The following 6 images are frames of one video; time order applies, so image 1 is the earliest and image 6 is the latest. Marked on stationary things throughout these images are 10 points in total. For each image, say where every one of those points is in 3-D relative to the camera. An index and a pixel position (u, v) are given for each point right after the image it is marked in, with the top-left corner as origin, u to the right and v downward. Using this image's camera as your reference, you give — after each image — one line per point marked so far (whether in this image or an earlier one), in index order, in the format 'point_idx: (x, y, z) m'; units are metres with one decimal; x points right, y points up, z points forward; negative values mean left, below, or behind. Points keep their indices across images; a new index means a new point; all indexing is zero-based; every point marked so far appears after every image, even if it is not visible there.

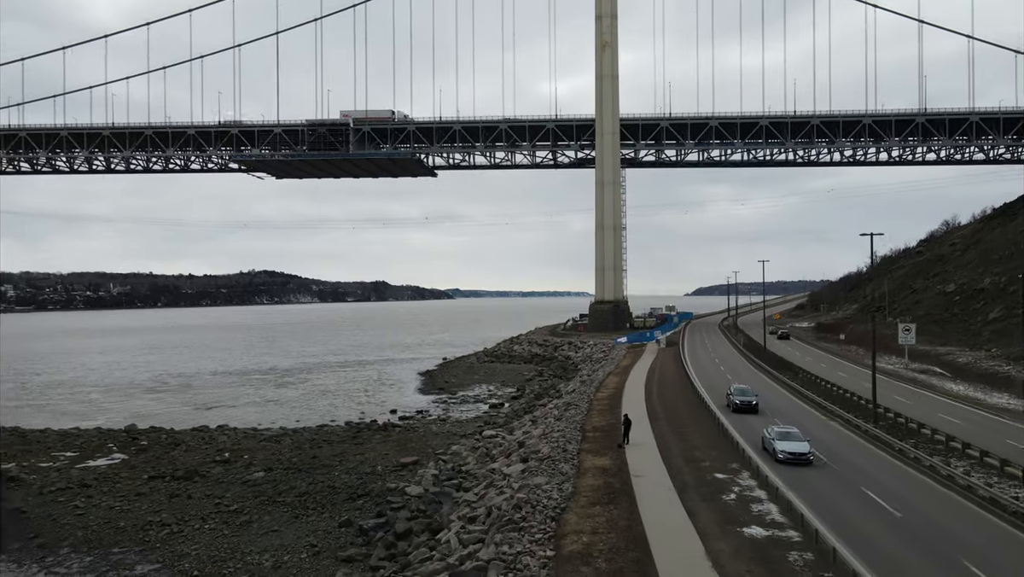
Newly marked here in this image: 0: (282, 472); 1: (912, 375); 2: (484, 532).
0: (-3.9, -3.1, +12.0) m
1: (+10.0, -2.1, +17.6) m
2: (-0.3, -2.6, +7.6) m
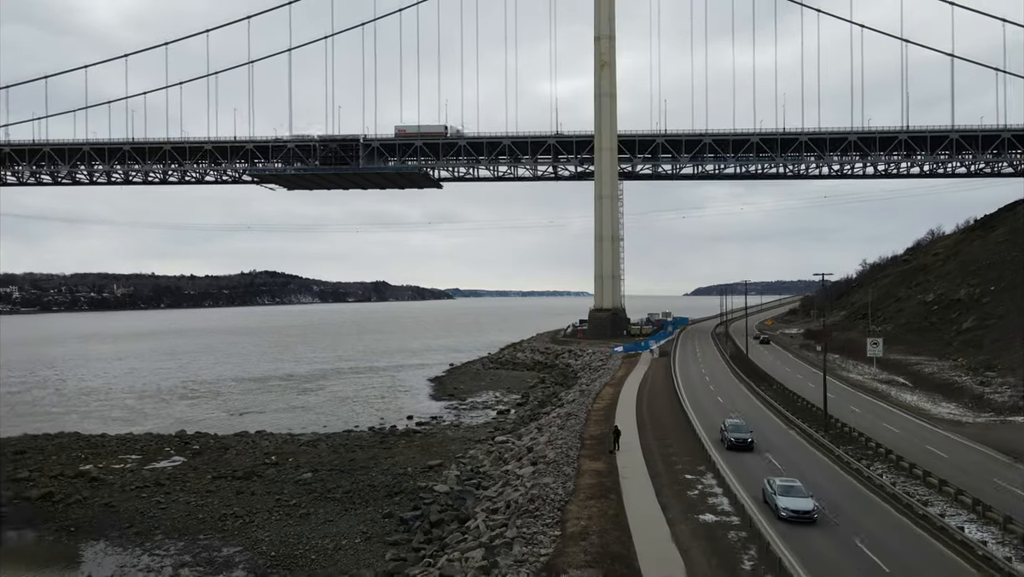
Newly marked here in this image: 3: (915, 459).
0: (-3.7, -3.7, +14.1) m
1: (+10.2, -2.7, +19.7) m
2: (-0.1, -3.1, +9.7) m
3: (+6.1, -2.6, +10.8) m
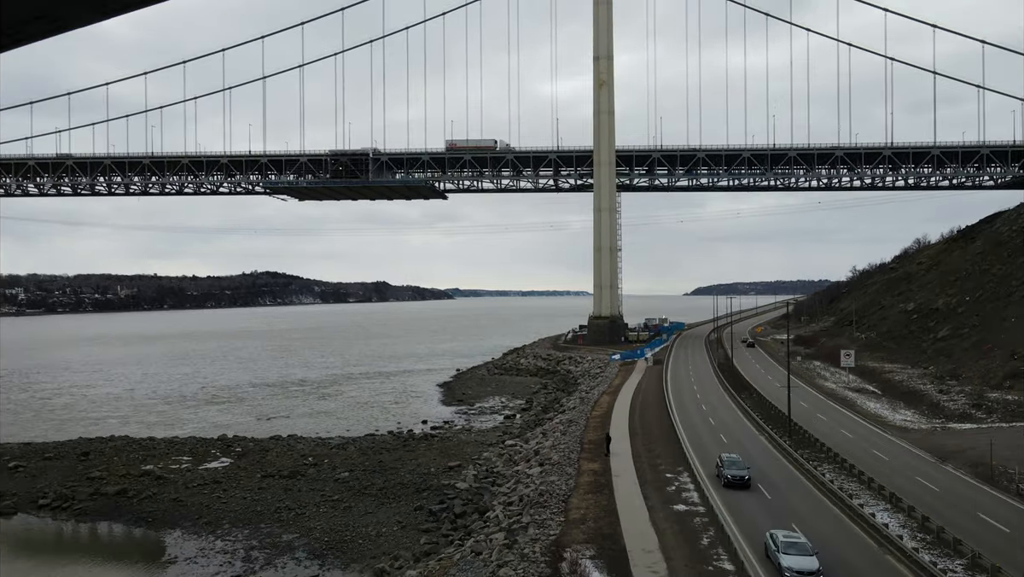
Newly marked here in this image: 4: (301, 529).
0: (-3.5, -4.2, +16.3) m
1: (+10.4, -3.2, +21.9) m
2: (+0.1, -3.7, +11.8) m
3: (+6.3, -3.1, +13.0) m
4: (-3.9, -4.5, +13.1) m
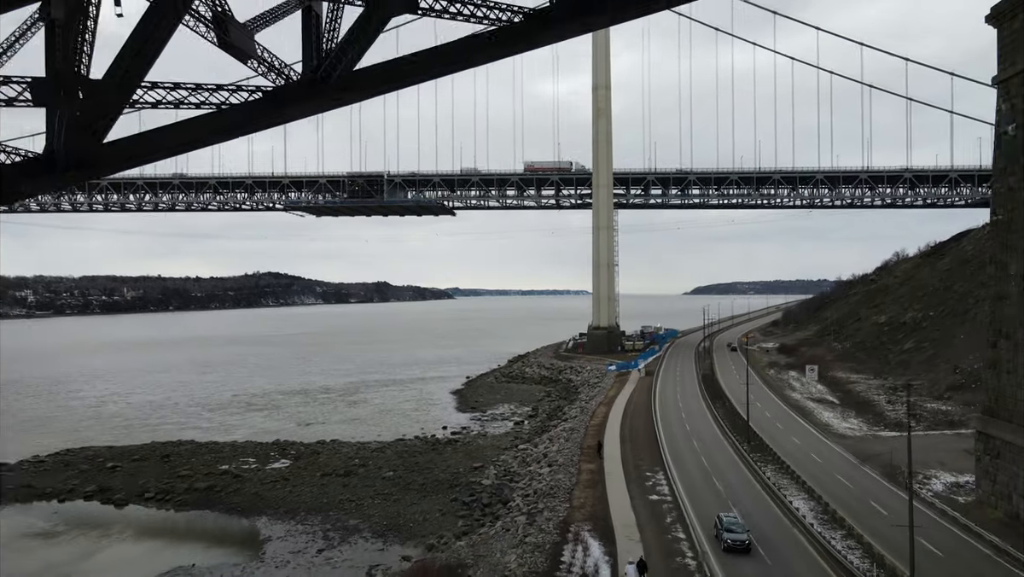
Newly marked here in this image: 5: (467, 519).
0: (-3.1, -5.2, +20.0) m
1: (+10.7, -4.2, +25.6) m
2: (+0.5, -4.6, +15.5) m
3: (+6.6, -4.1, +16.6) m
4: (-3.5, -5.4, +16.8) m
5: (-1.0, -5.2, +15.8) m
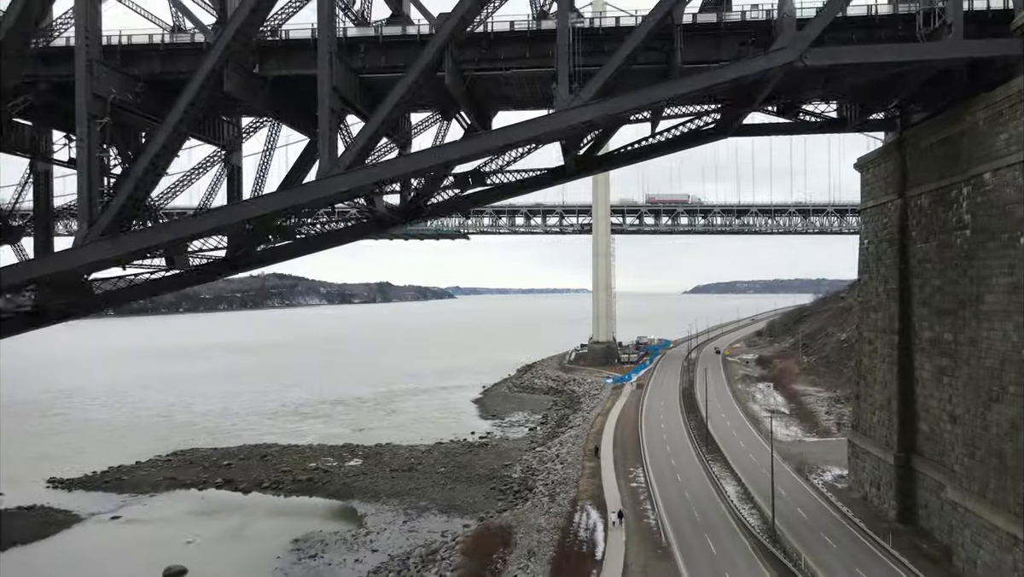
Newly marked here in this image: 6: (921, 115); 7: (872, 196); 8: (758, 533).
0: (-2.4, -6.8, +26.7) m
1: (+11.5, -5.8, +32.3) m
2: (+1.2, -6.3, +22.2) m
3: (+7.4, -5.7, +23.4) m
4: (-2.8, -7.0, +23.5) m
5: (-0.3, -6.8, +22.6) m
6: (+9.7, +4.1, +16.7) m
7: (+9.8, +2.5, +19.2) m
8: (+5.9, -5.9, +17.0) m
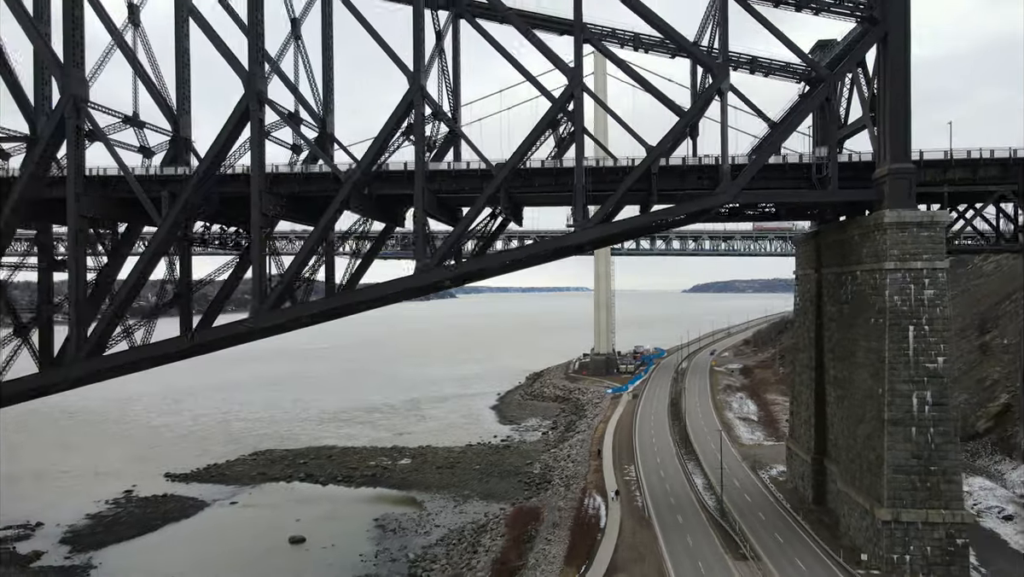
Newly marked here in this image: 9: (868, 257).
0: (-1.4, -8.5, +33.7) m
1: (+12.5, -7.4, +39.3) m
2: (+2.2, -8.0, +29.3) m
3: (+8.4, -7.4, +30.4) m
4: (-1.8, -8.7, +30.5) m
5: (+0.7, -8.5, +29.6) m
6: (+10.7, +2.4, +23.8) m
7: (+10.8, +0.8, +26.2) m
8: (+6.9, -7.6, +24.0) m
9: (+10.0, +0.9, +19.9) m
